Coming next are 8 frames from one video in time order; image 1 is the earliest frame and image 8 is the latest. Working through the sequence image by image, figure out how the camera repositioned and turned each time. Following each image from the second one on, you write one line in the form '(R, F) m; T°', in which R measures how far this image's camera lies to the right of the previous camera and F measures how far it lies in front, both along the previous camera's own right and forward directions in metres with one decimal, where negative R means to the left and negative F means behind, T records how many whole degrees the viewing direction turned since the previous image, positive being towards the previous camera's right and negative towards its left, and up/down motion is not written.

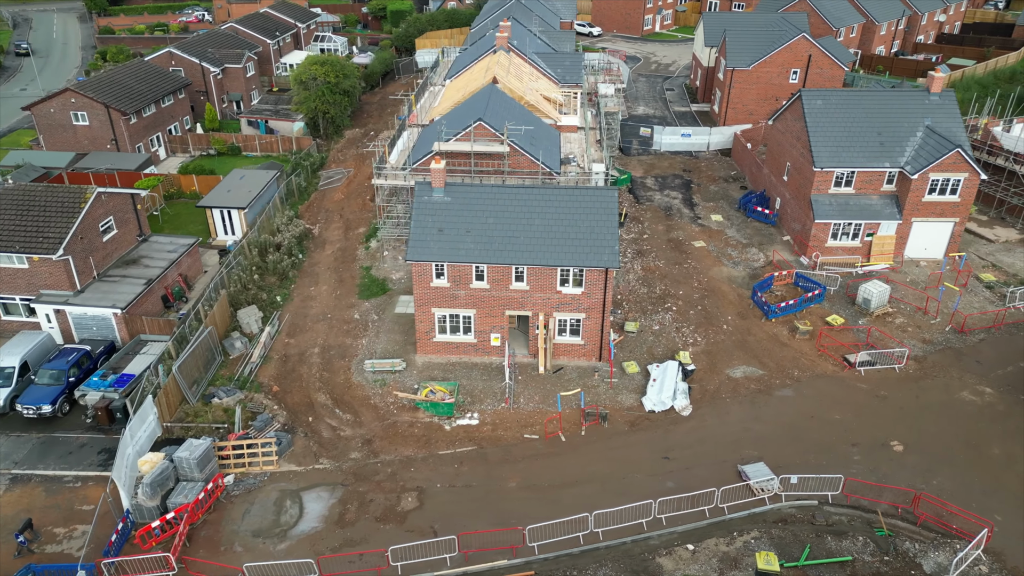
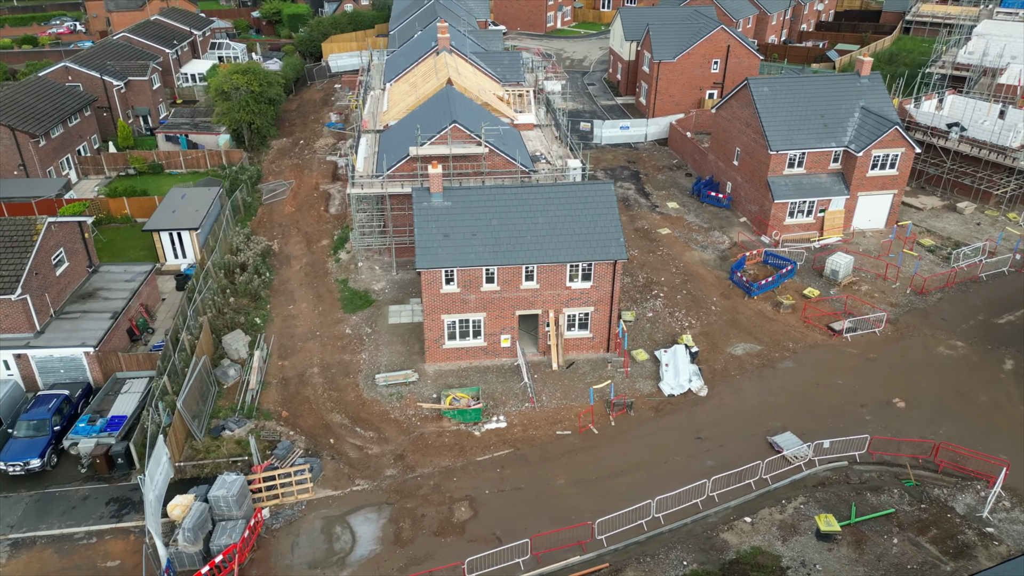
(-4.3, +0.3) m; +9°
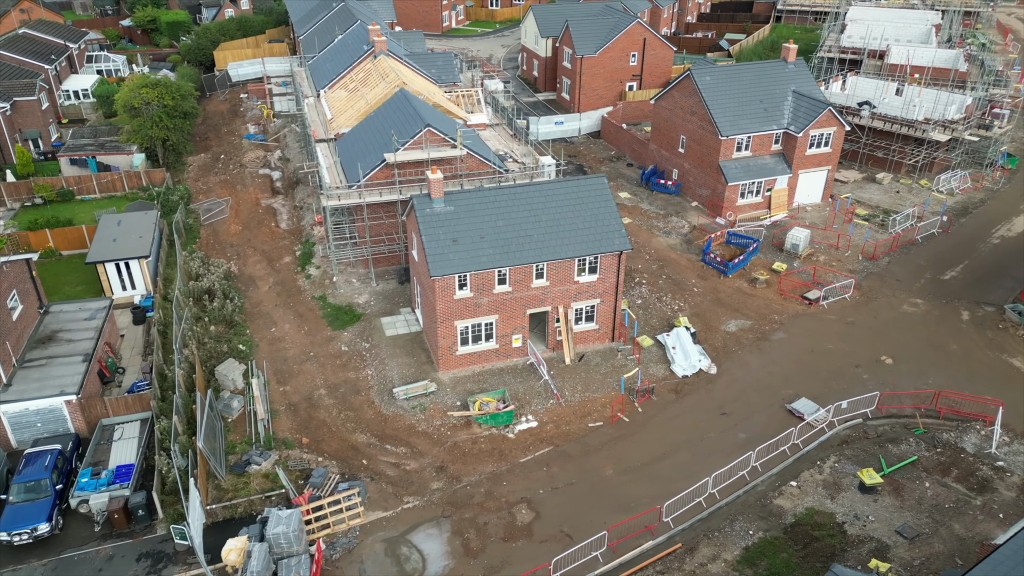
(-4.7, +0.4) m; +9°
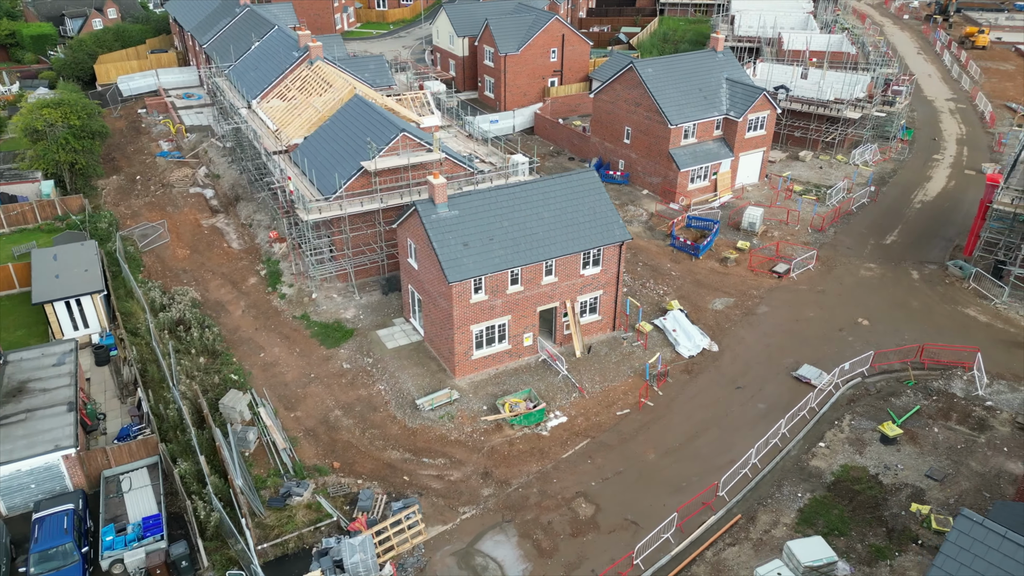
(-4.7, +0.4) m; +9°
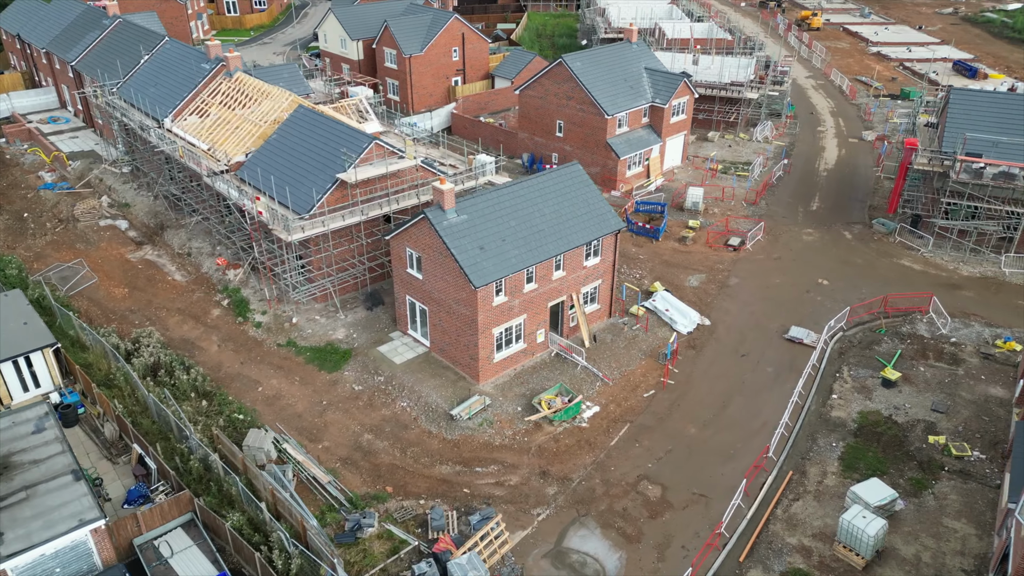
(-5.8, +0.6) m; +12°
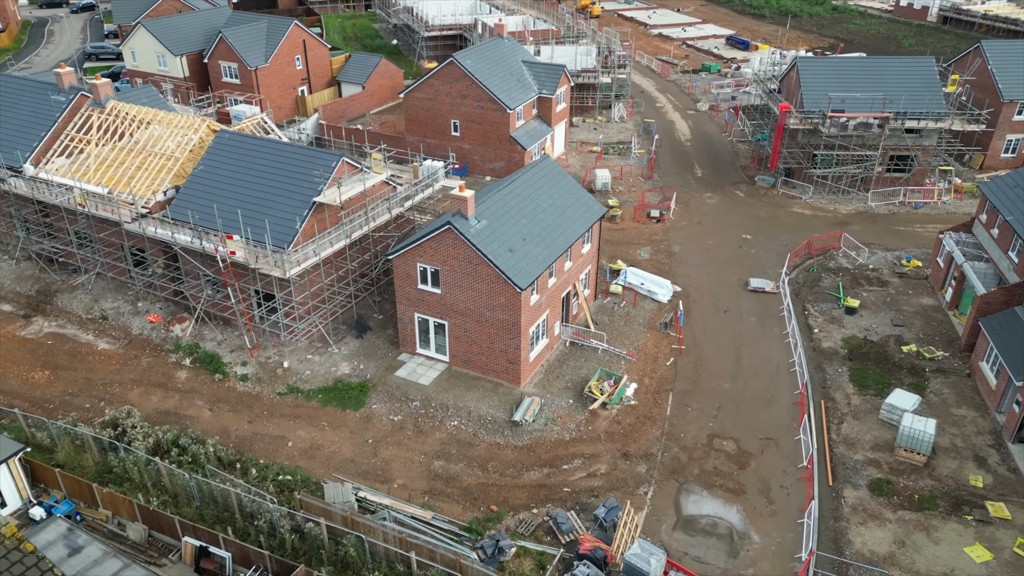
(-8.9, +1.5) m; +18°
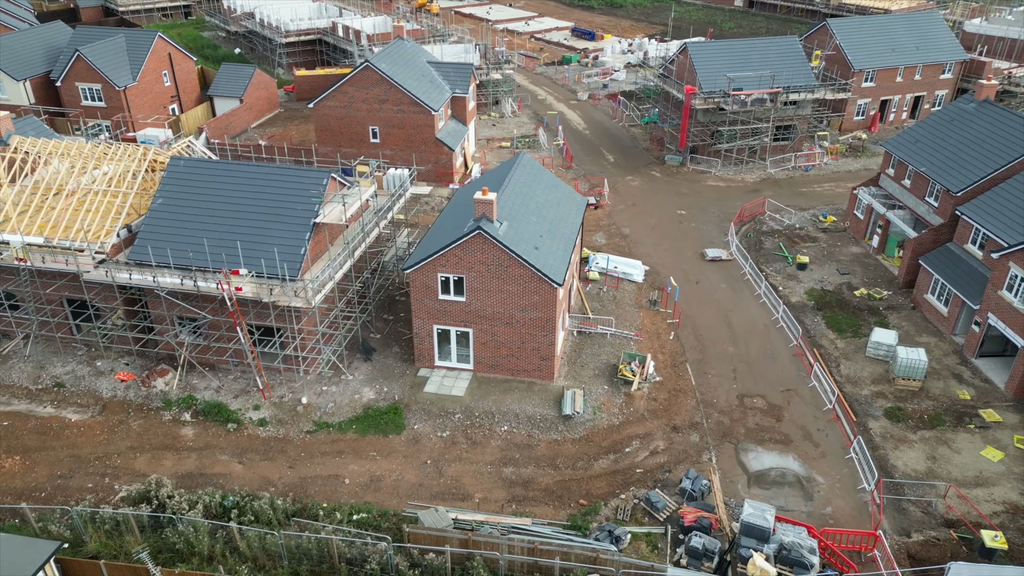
(-7.1, +0.9) m; +14°
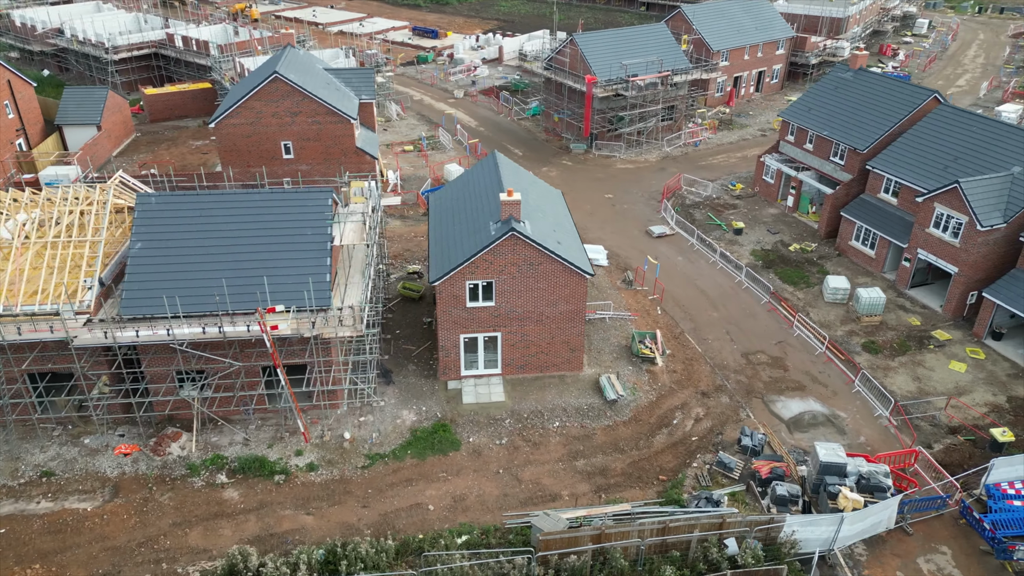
(-7.4, +1.0) m; +15°
